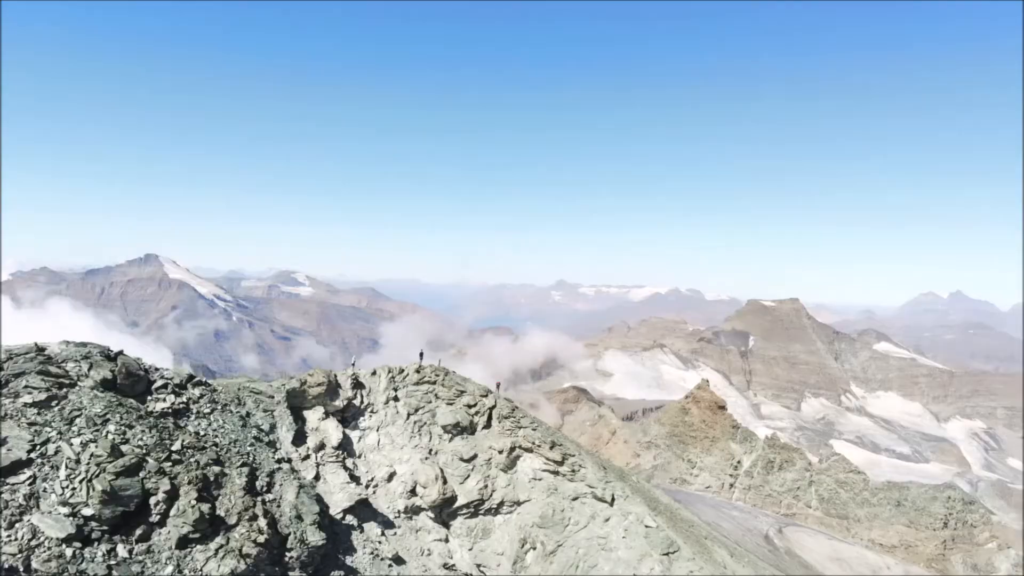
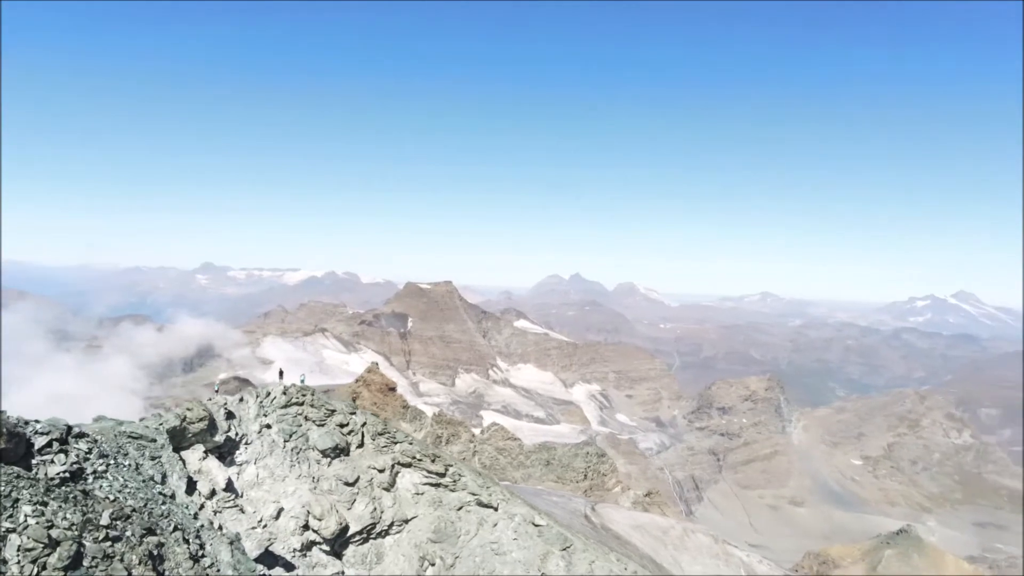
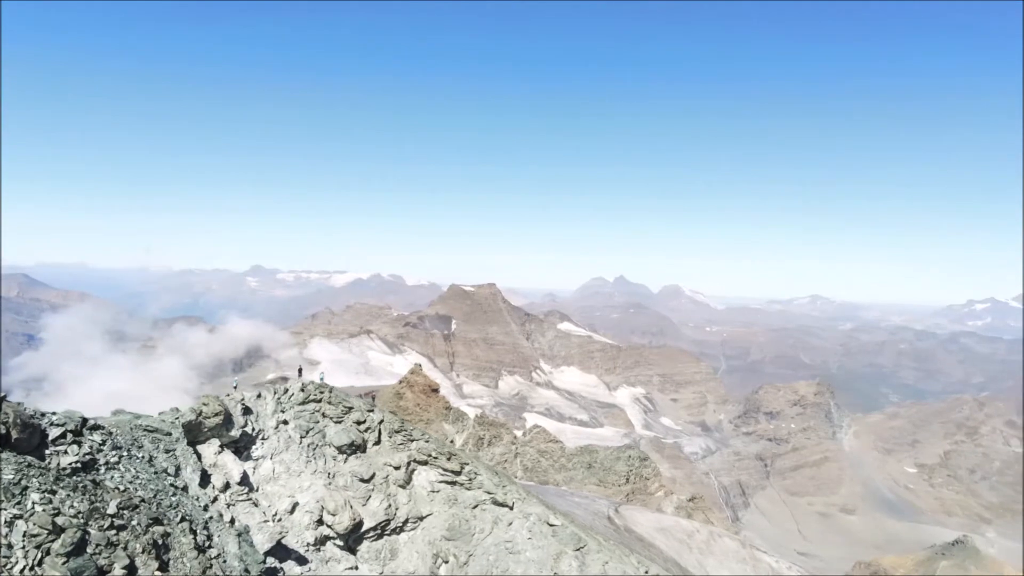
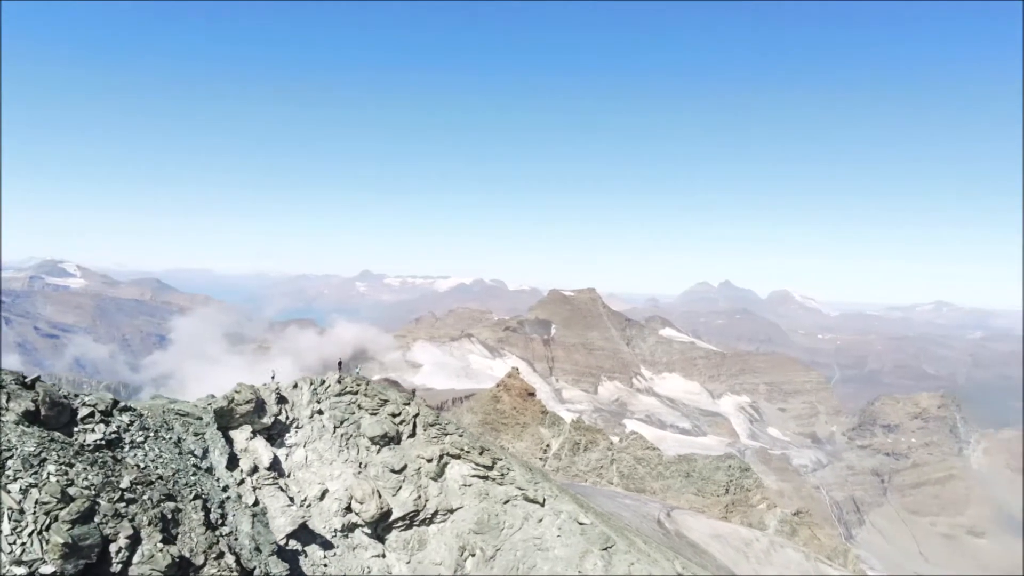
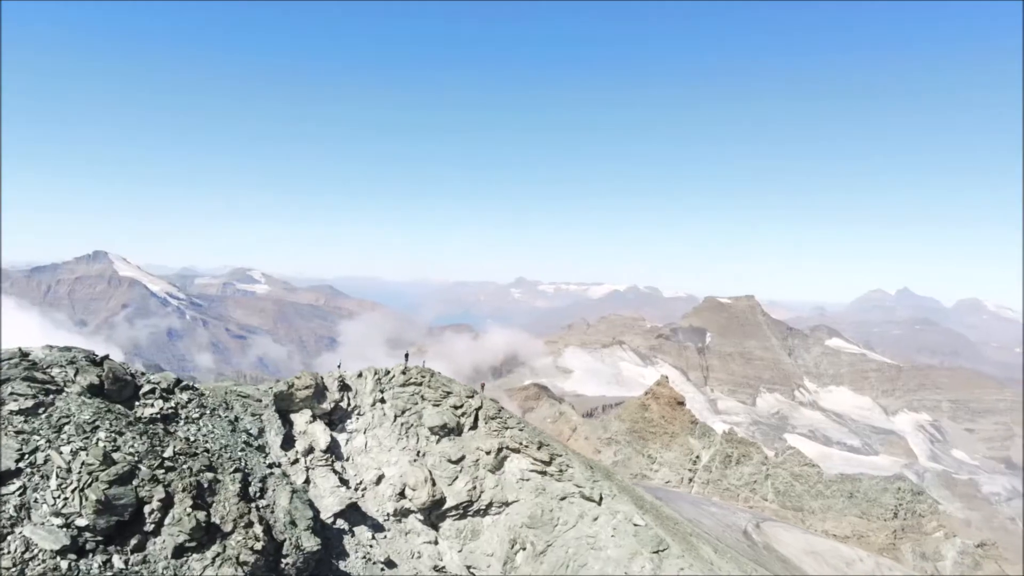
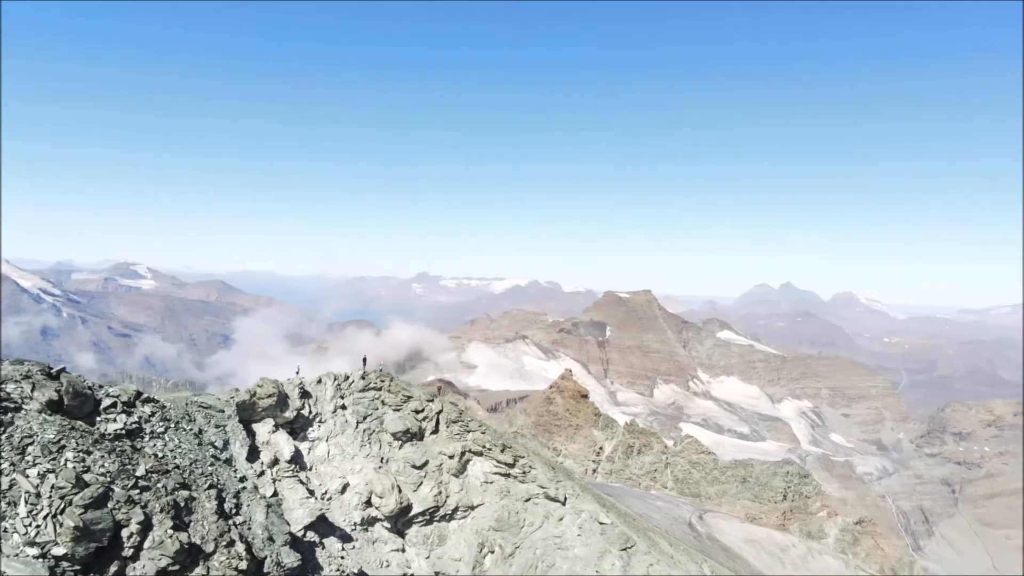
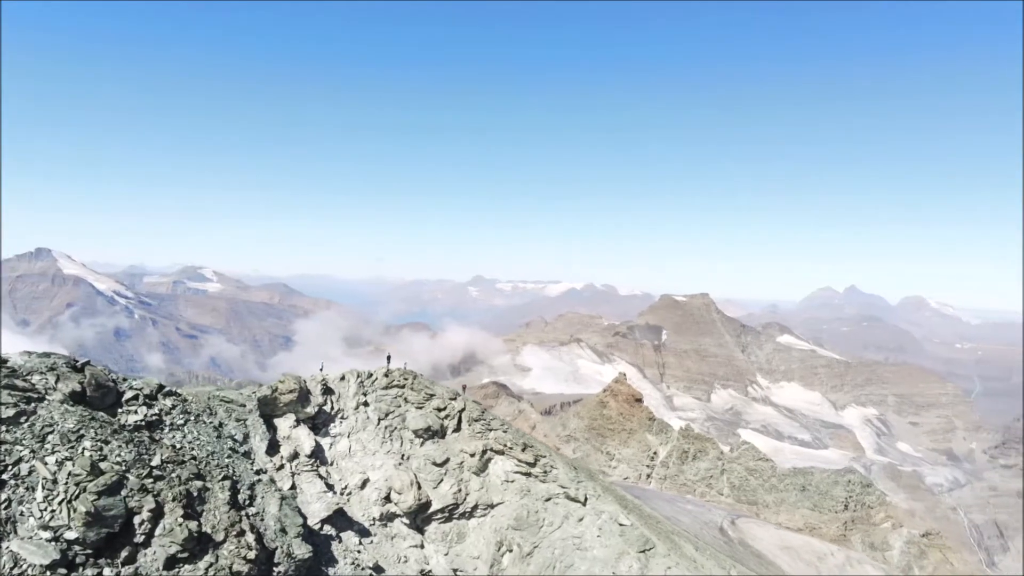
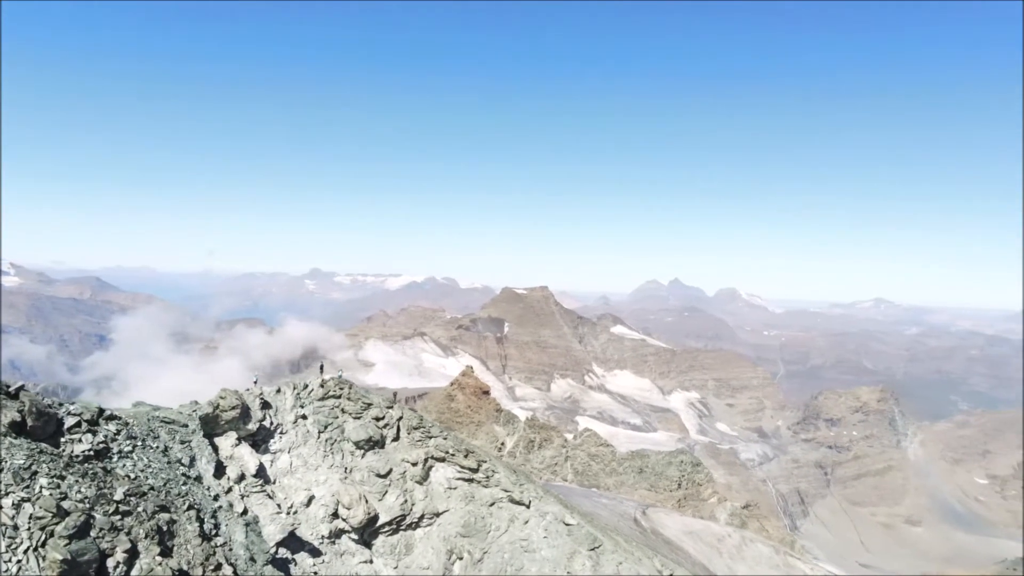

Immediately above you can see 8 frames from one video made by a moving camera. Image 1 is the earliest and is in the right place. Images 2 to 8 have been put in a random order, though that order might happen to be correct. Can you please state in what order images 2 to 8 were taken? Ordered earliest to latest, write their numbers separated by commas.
5, 7, 6, 4, 8, 3, 2
